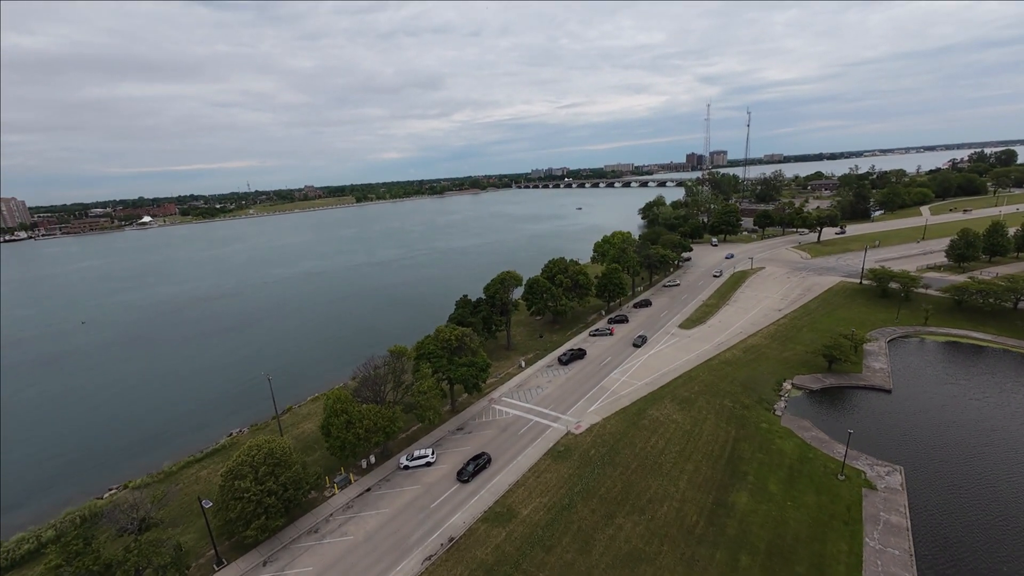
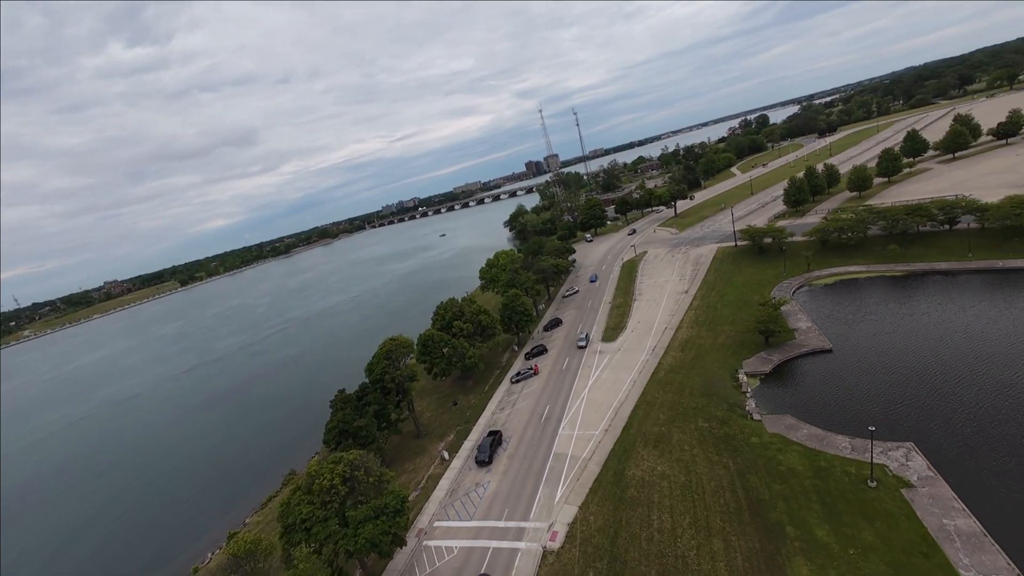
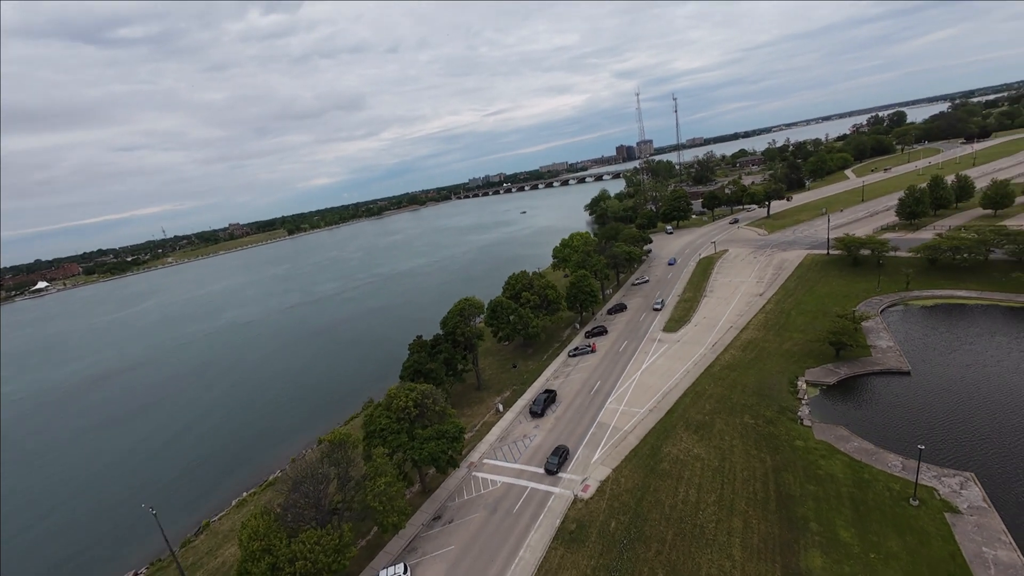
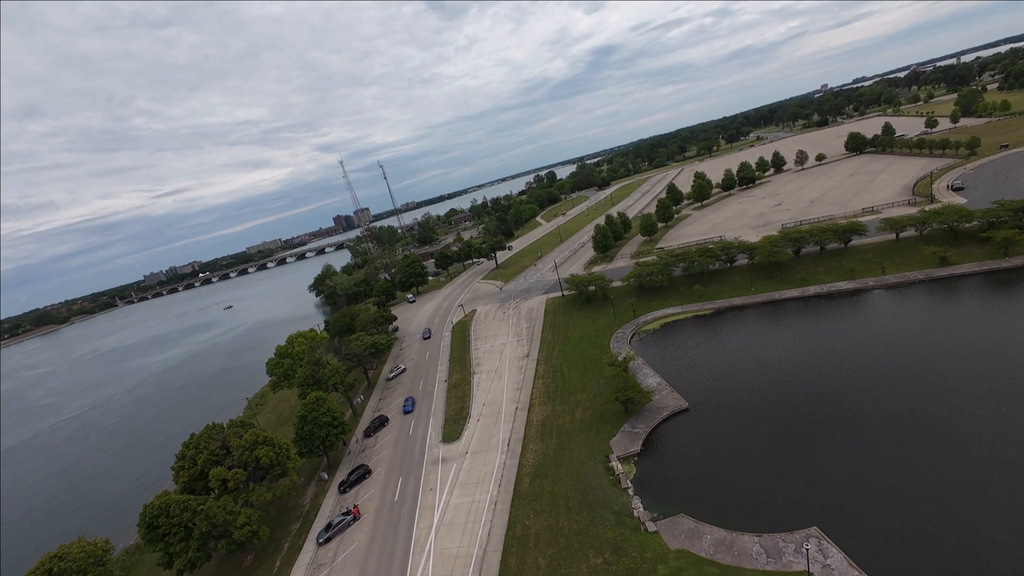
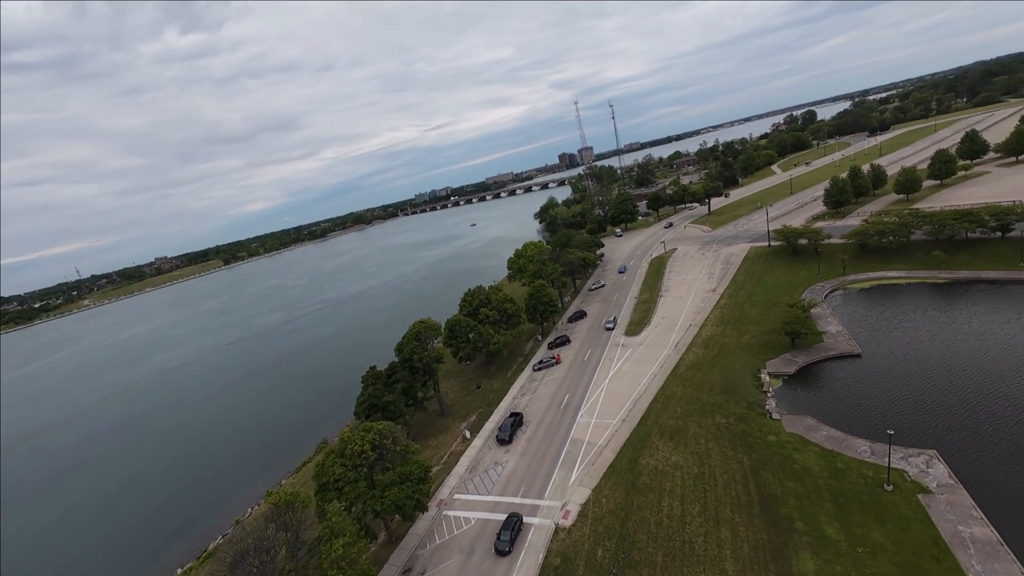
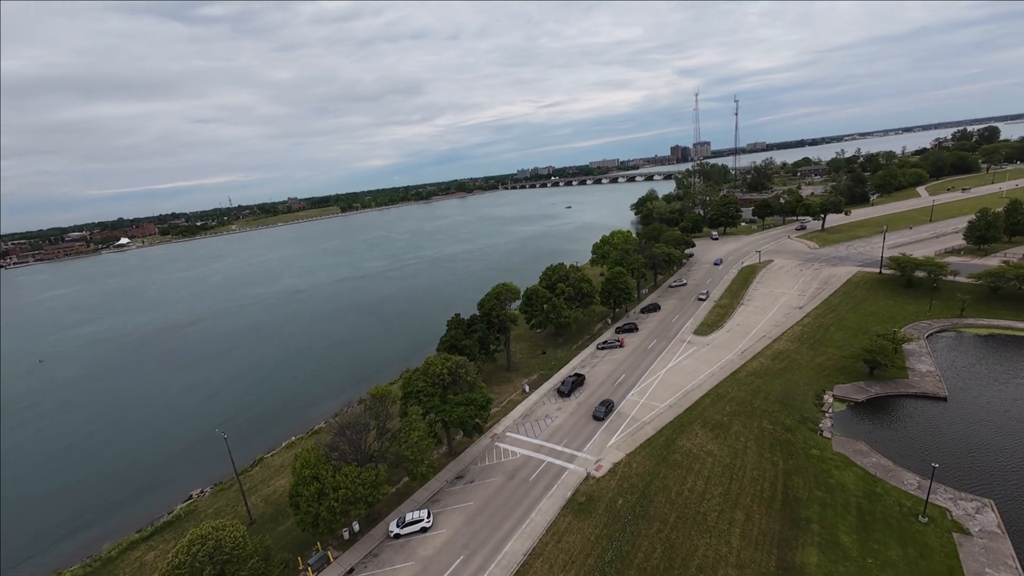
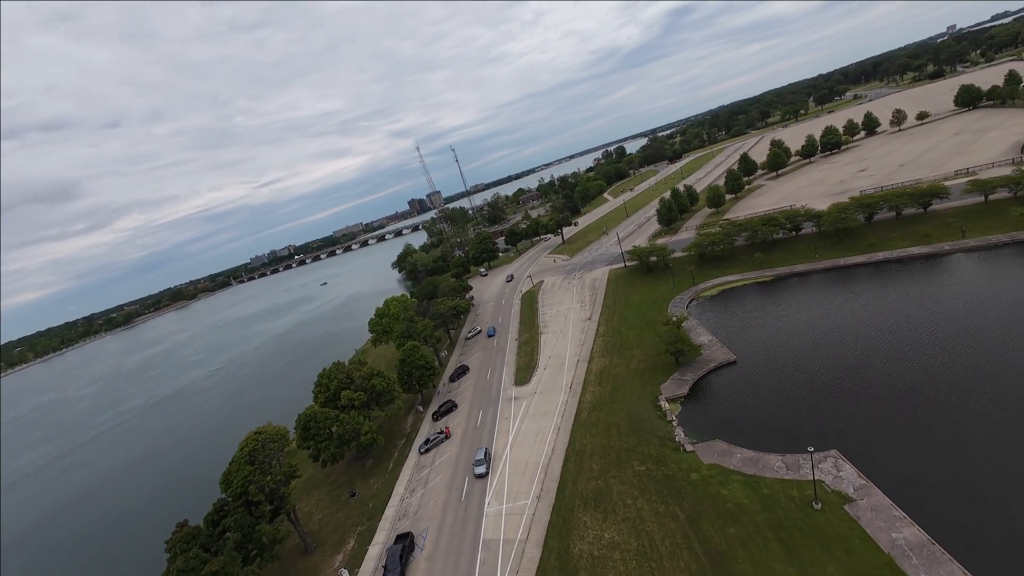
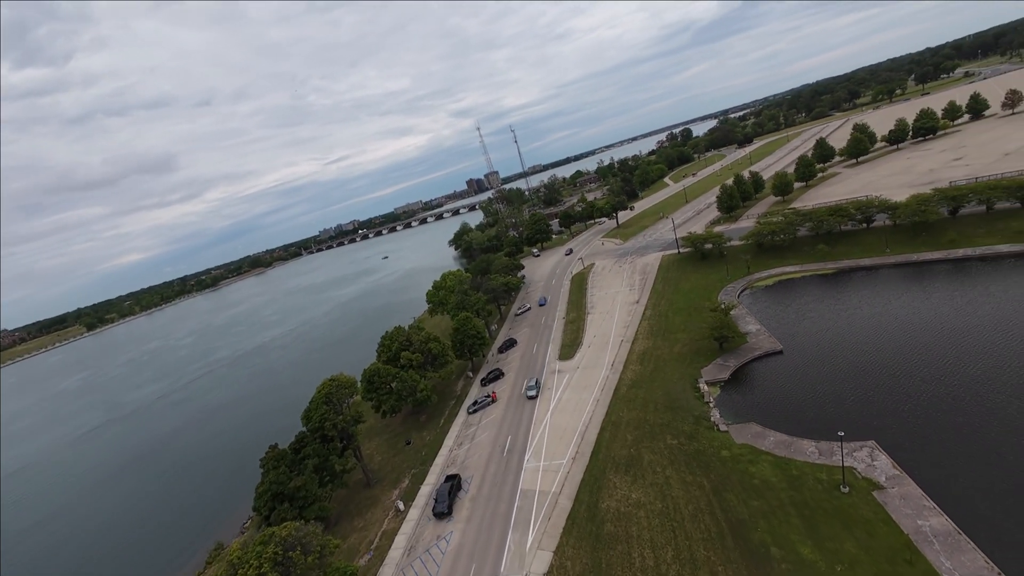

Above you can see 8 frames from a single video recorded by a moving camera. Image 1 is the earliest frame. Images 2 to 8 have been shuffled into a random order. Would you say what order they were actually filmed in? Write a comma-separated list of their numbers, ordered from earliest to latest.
6, 3, 5, 2, 8, 7, 4
